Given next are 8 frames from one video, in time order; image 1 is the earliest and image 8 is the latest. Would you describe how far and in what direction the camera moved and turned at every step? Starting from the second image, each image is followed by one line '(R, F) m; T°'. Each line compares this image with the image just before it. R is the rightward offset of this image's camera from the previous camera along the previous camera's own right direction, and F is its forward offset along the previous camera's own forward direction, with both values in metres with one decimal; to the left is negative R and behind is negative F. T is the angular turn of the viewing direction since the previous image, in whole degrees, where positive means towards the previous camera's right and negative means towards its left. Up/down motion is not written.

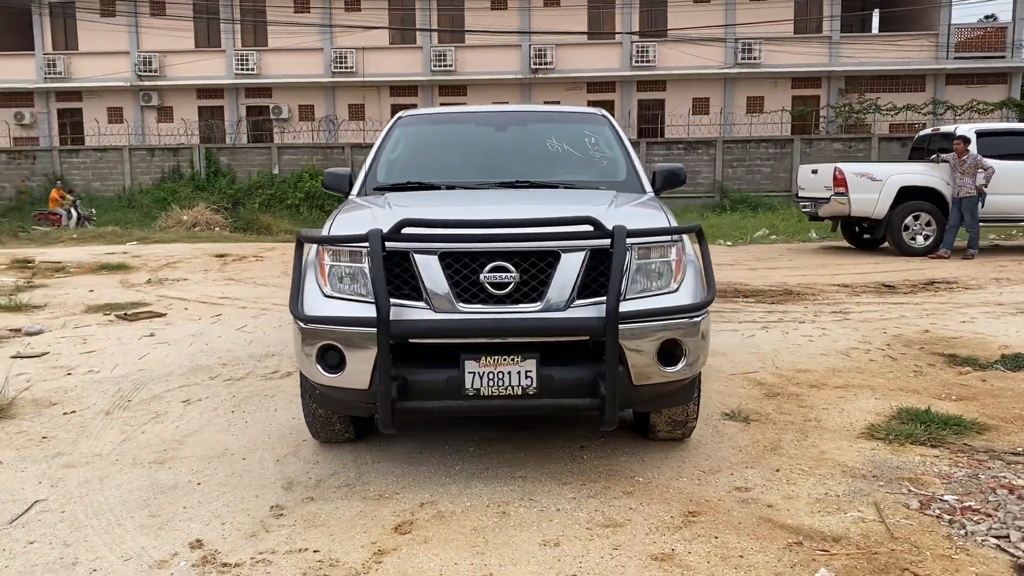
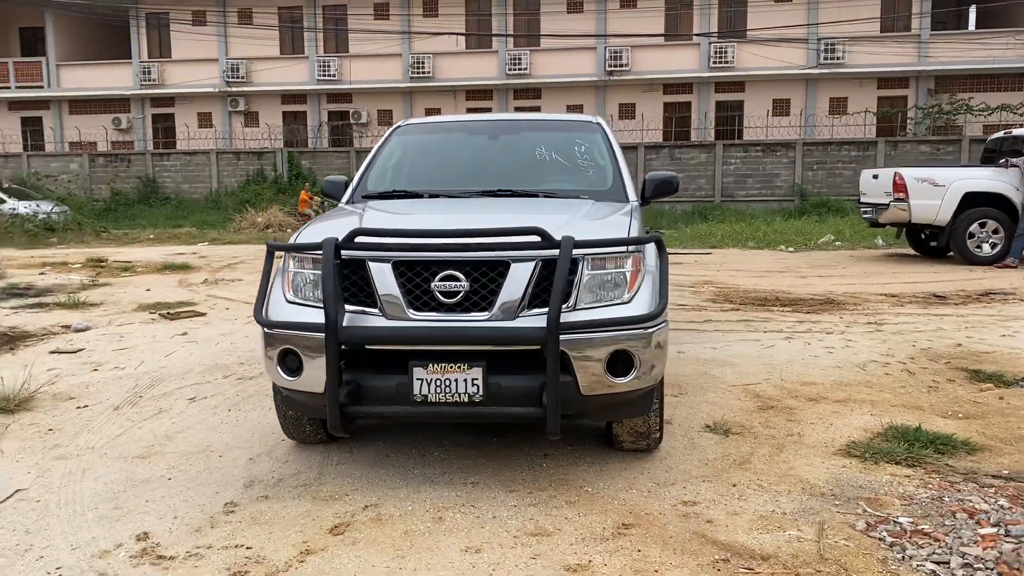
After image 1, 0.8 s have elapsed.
(+0.5, 0.0) m; -6°
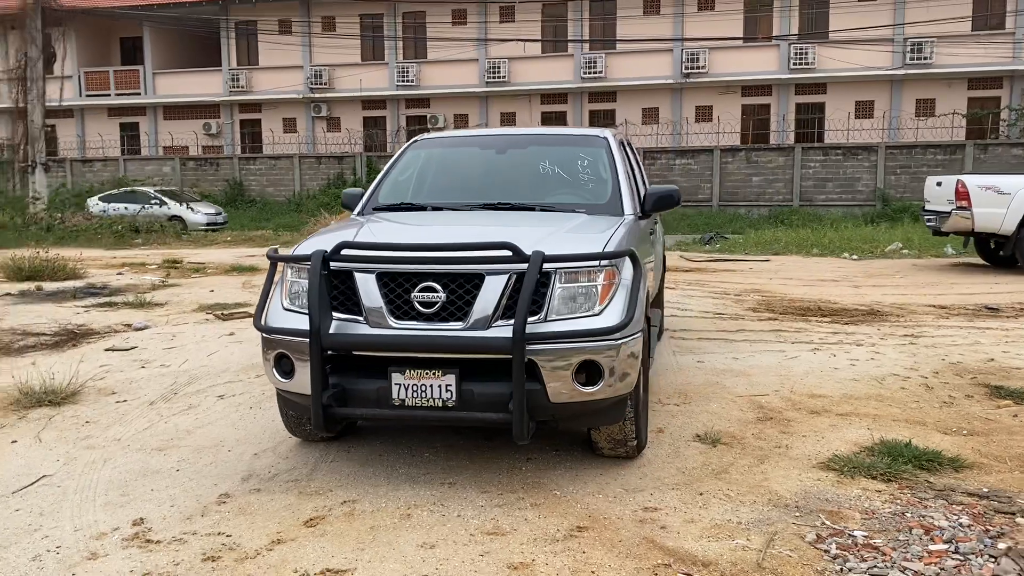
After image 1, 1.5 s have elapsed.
(+0.4, -0.2) m; -5°
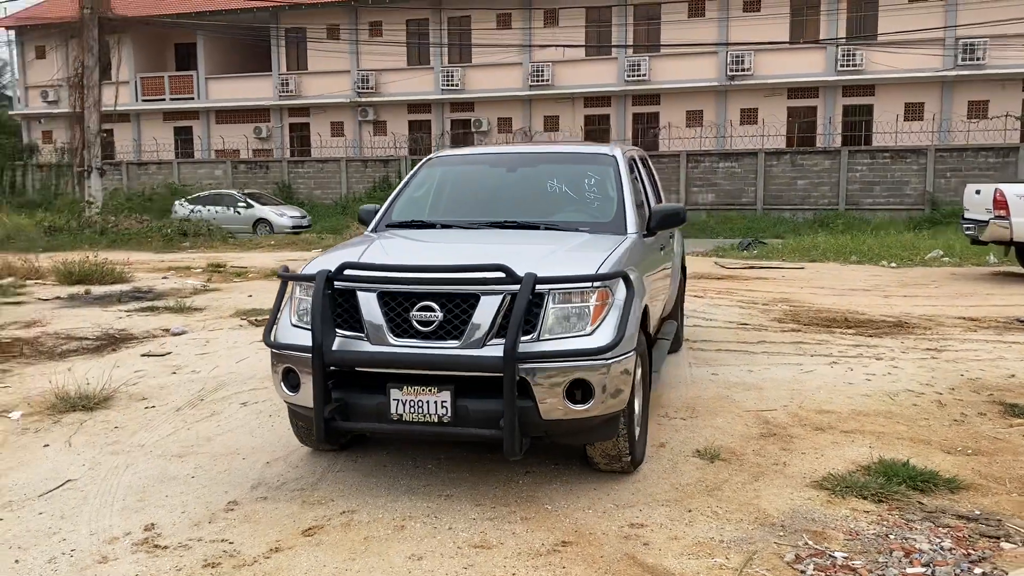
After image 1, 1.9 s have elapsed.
(+0.2, -0.1) m; -3°
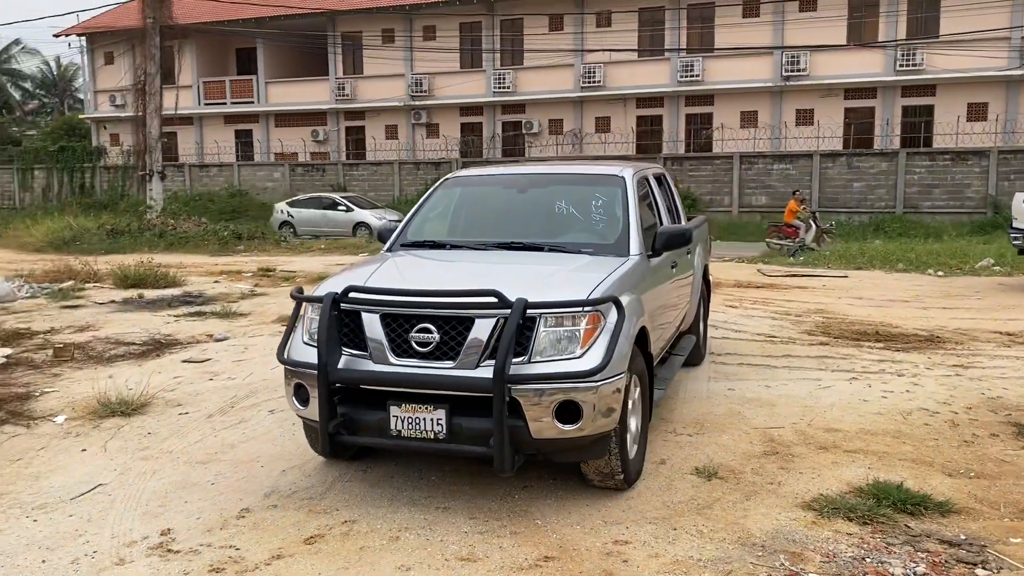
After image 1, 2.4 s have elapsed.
(+0.3, -0.2) m; -4°
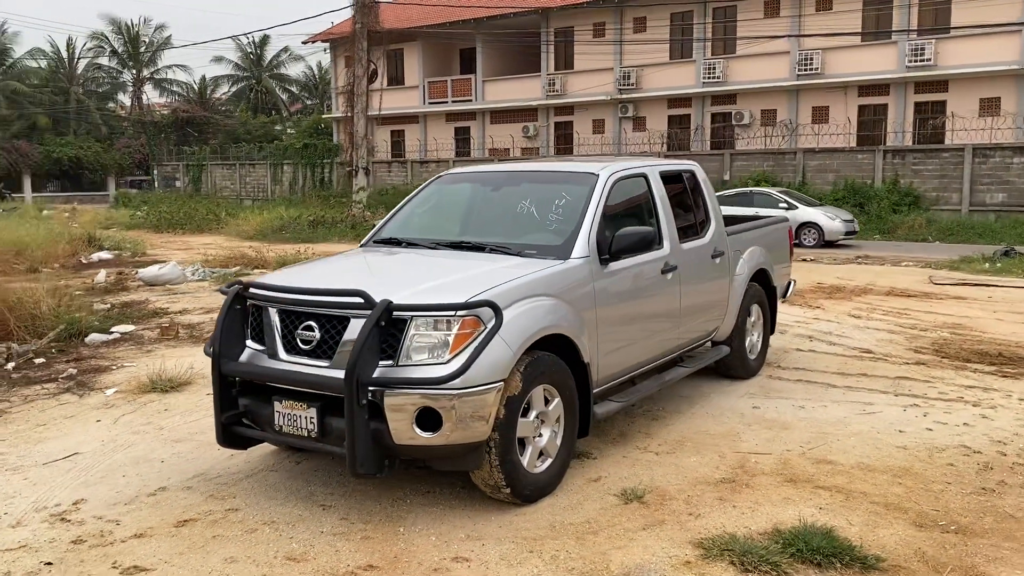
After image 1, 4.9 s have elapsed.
(+1.5, +0.3) m; -15°
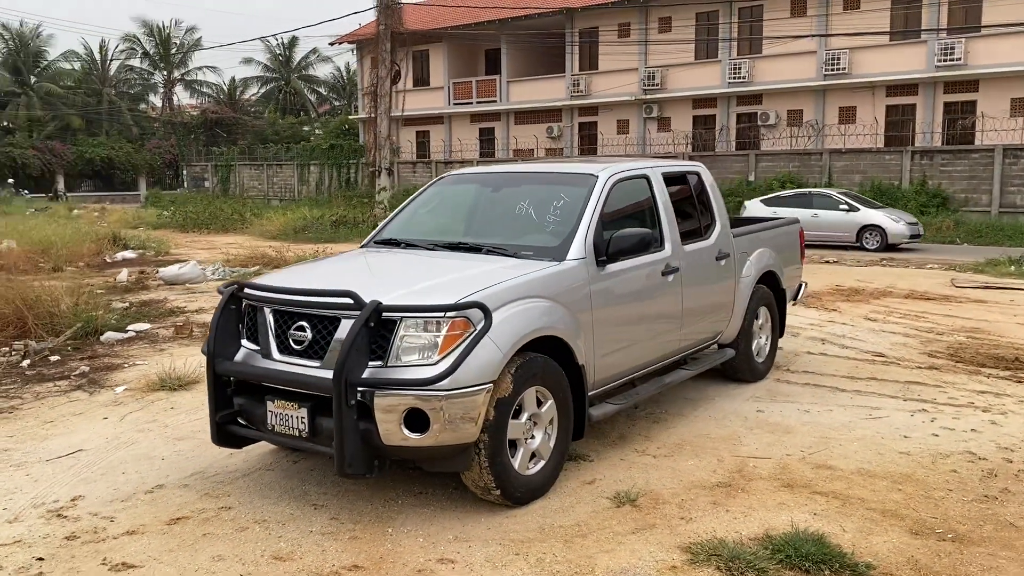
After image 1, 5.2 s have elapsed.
(+0.2, 0.0) m; -2°
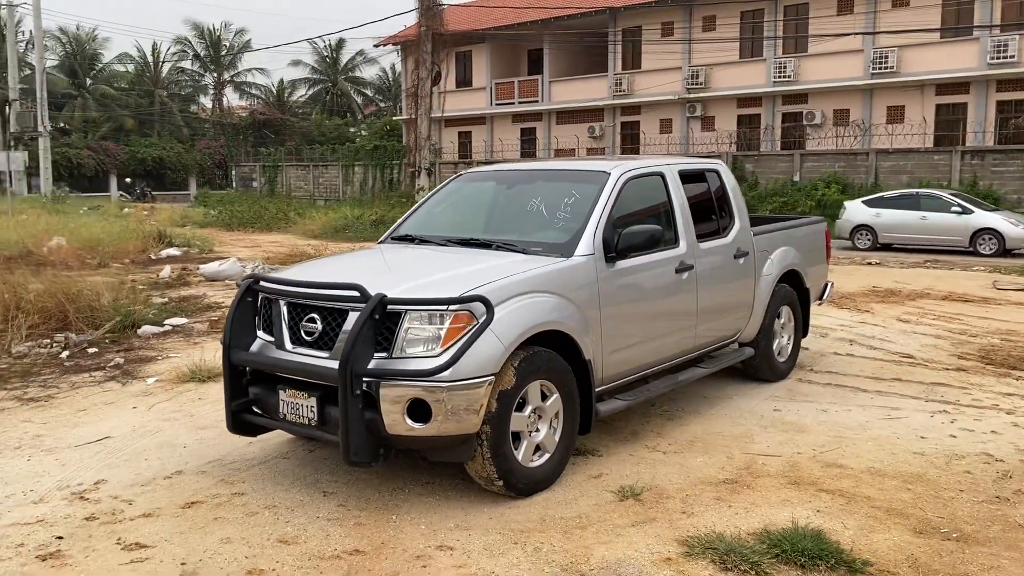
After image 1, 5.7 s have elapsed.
(+0.2, -0.1) m; -3°
